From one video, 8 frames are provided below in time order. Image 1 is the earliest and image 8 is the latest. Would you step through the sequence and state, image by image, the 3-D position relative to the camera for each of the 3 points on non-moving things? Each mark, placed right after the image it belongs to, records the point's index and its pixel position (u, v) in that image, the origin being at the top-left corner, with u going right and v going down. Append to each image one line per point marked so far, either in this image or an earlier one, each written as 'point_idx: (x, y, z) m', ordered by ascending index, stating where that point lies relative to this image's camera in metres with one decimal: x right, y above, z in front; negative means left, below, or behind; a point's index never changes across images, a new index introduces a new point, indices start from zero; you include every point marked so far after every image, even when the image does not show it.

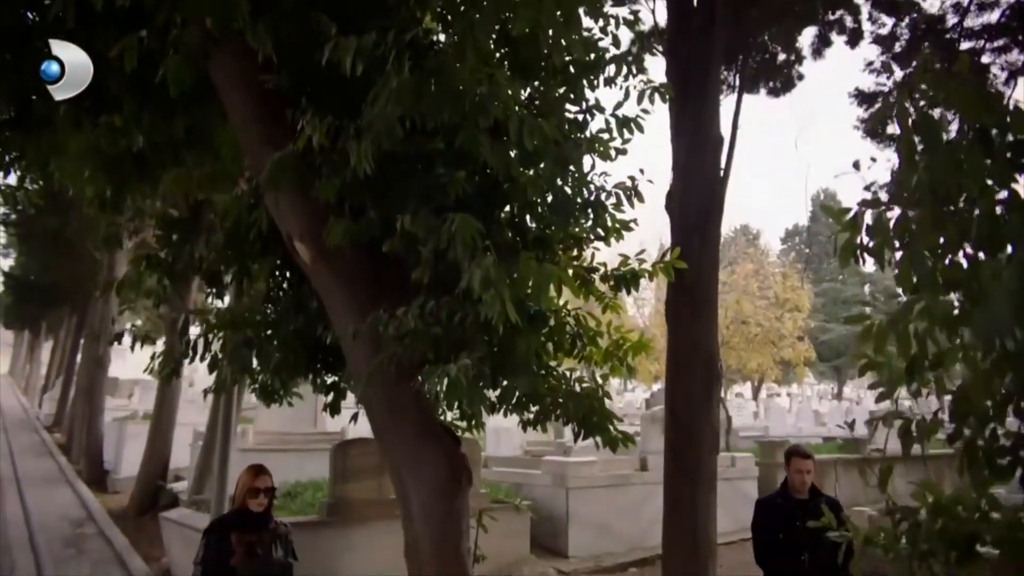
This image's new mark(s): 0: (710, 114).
0: (+1.4, +1.2, +5.7) m
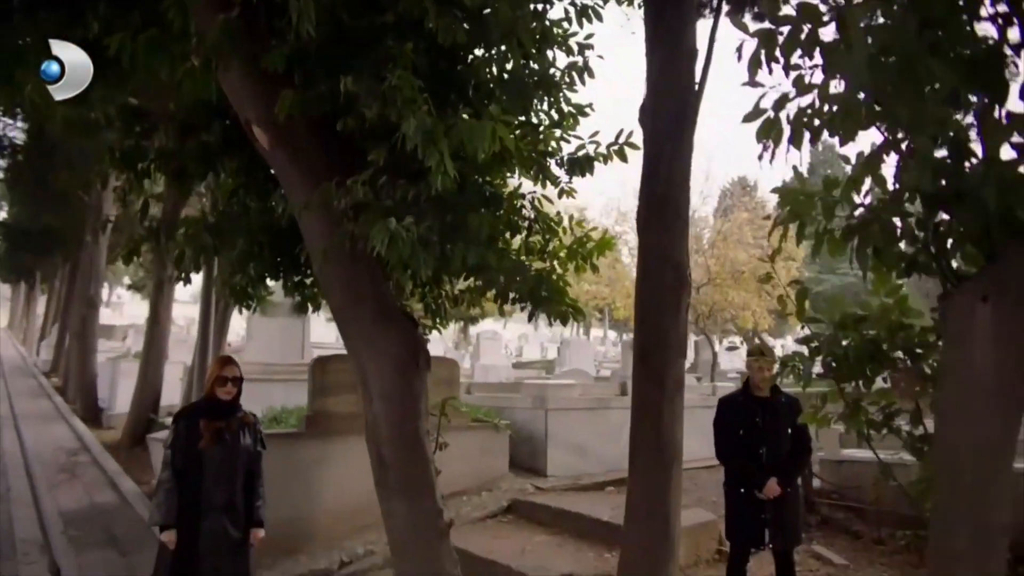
0: (+1.2, +1.8, +5.7) m
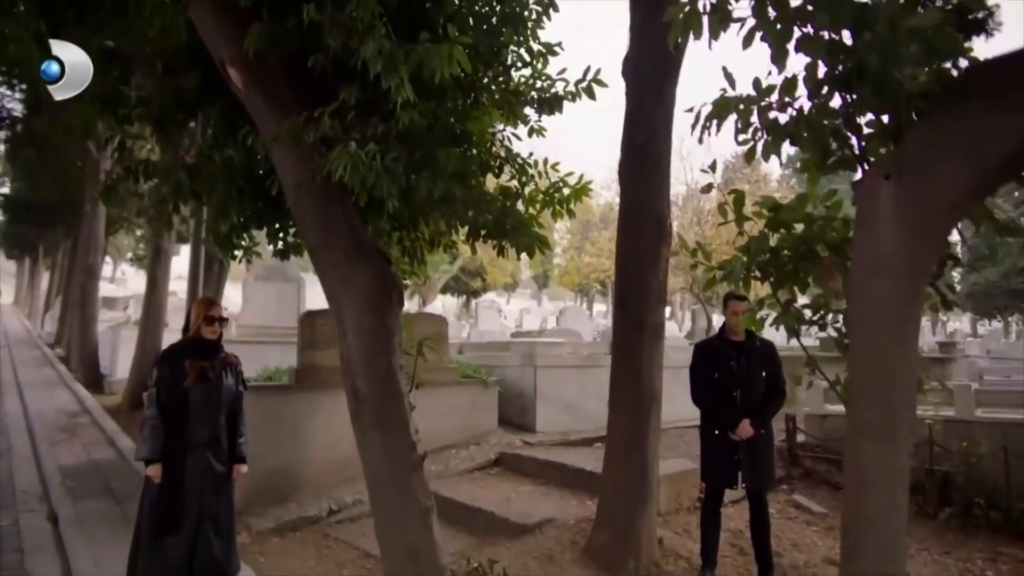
0: (+1.0, +2.2, +5.7) m
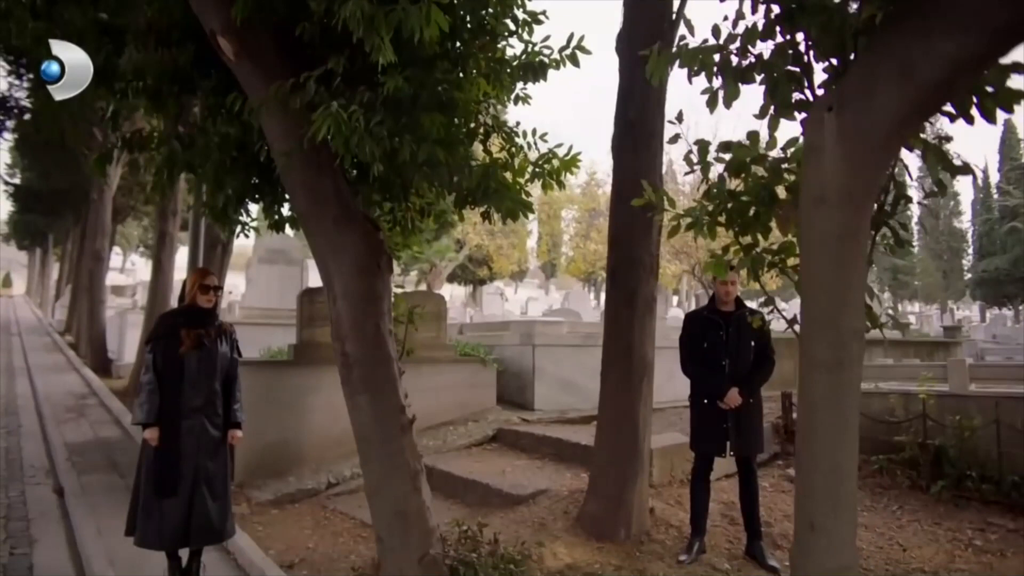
0: (+1.0, +2.4, +5.7) m
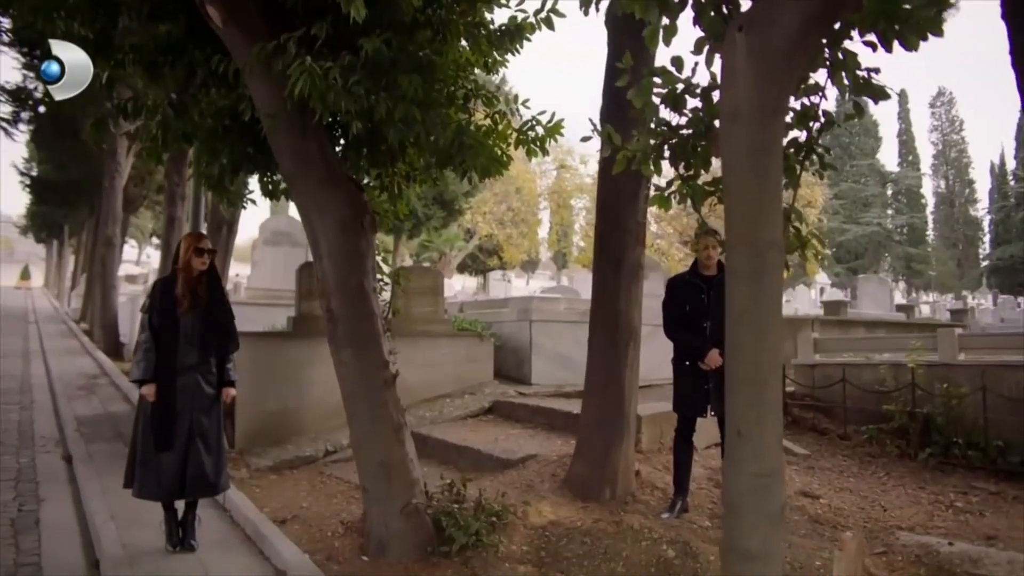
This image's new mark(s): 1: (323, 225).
0: (+0.8, +2.7, +5.8) m
1: (-1.1, +0.3, +4.6) m
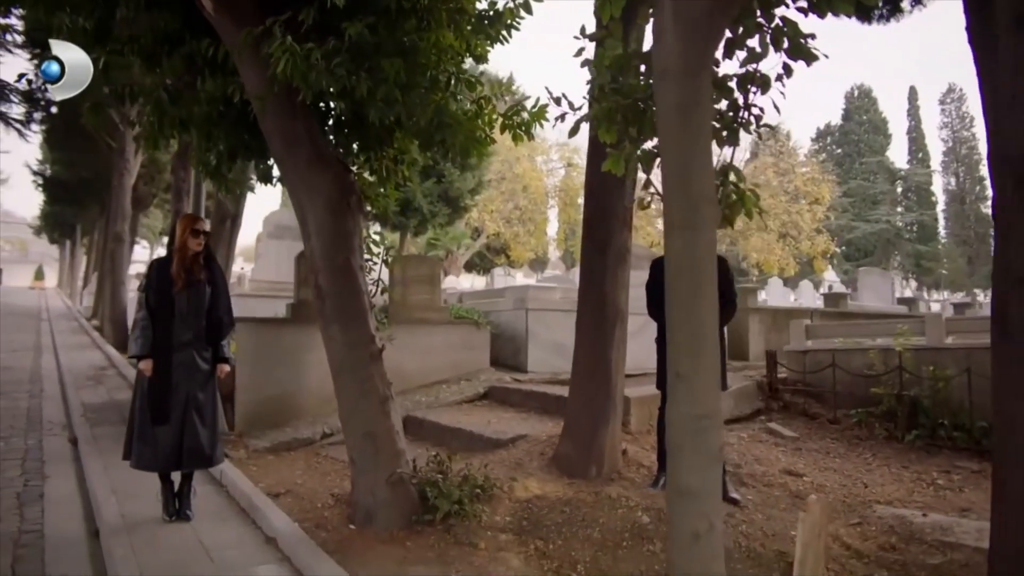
0: (+0.7, +2.8, +6.0) m
1: (-1.2, +0.5, +4.8) m
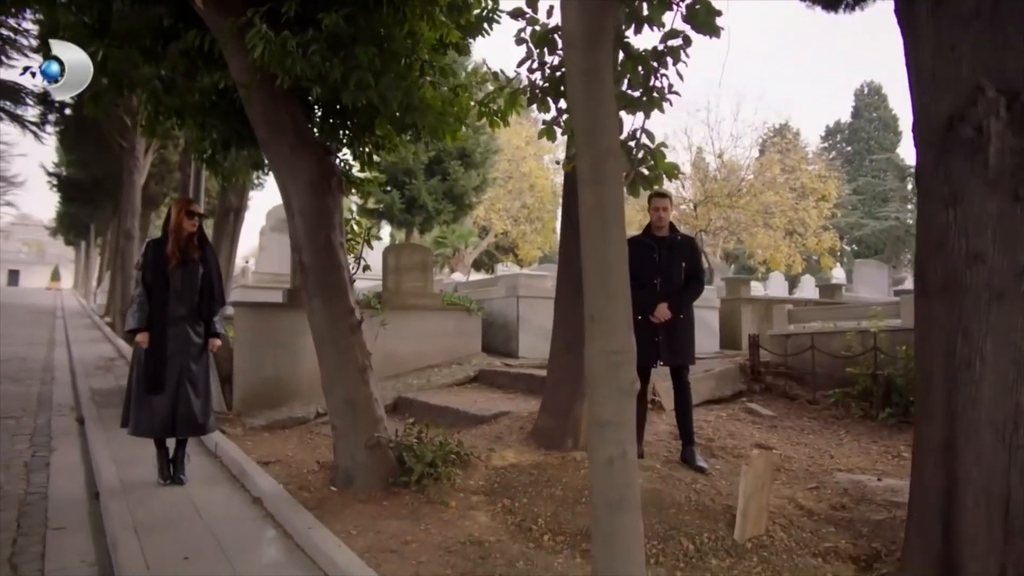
0: (+0.6, +3.0, +6.3) m
1: (-1.4, +0.6, +5.1) m
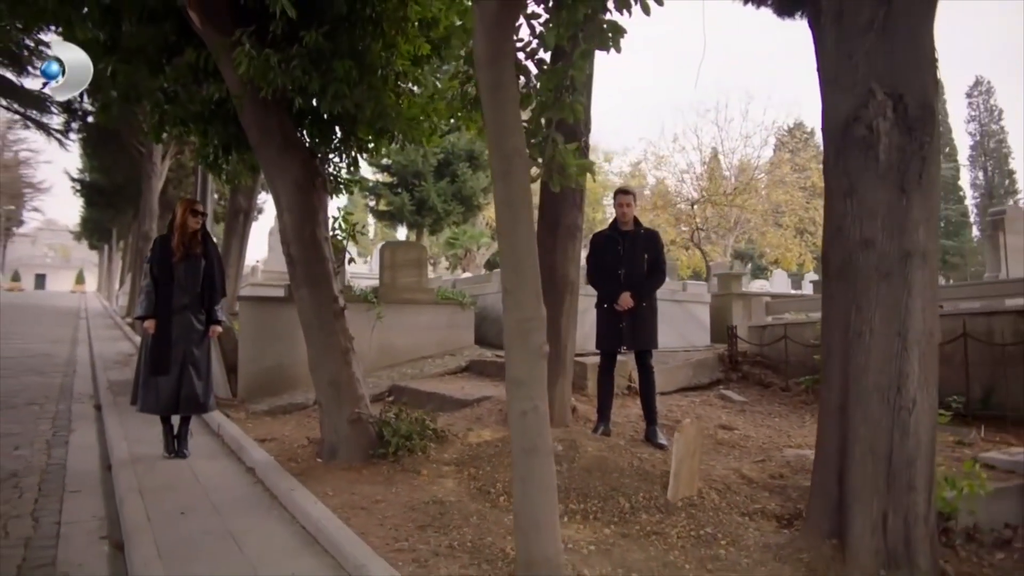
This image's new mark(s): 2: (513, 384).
0: (+0.4, +3.0, +6.8) m
1: (-1.6, +0.7, +5.6) m
2: (0.0, -0.4, +3.2) m
